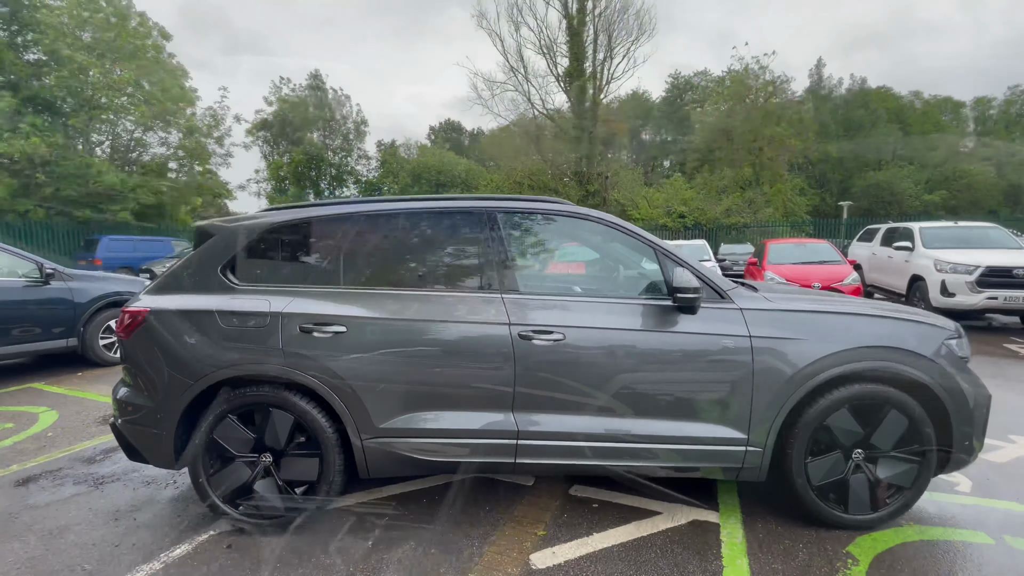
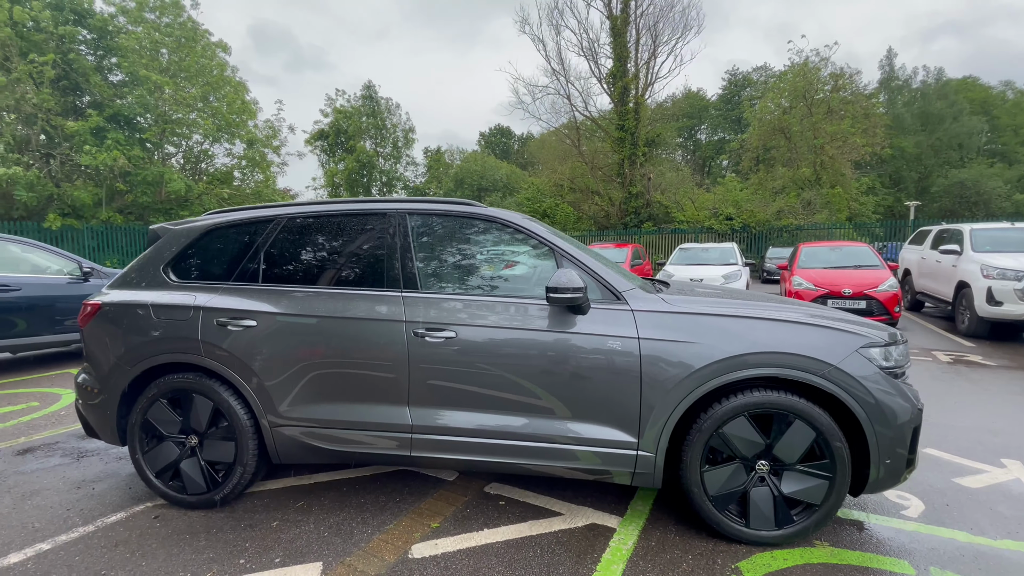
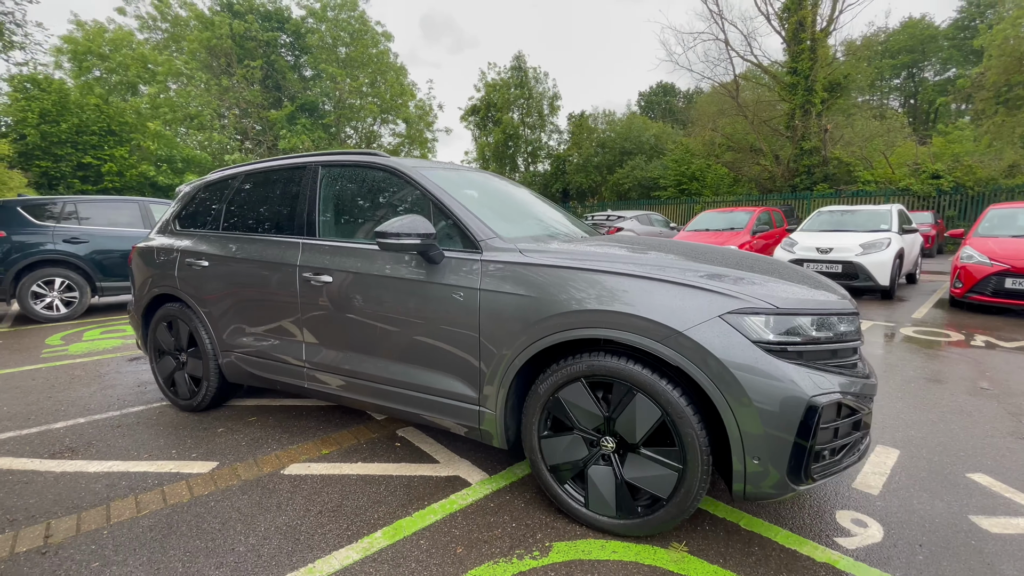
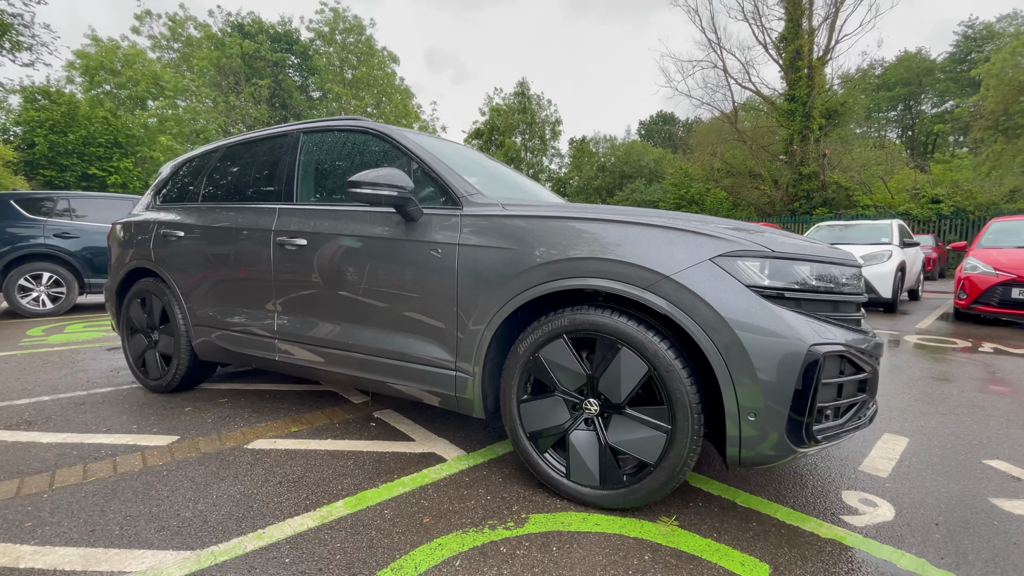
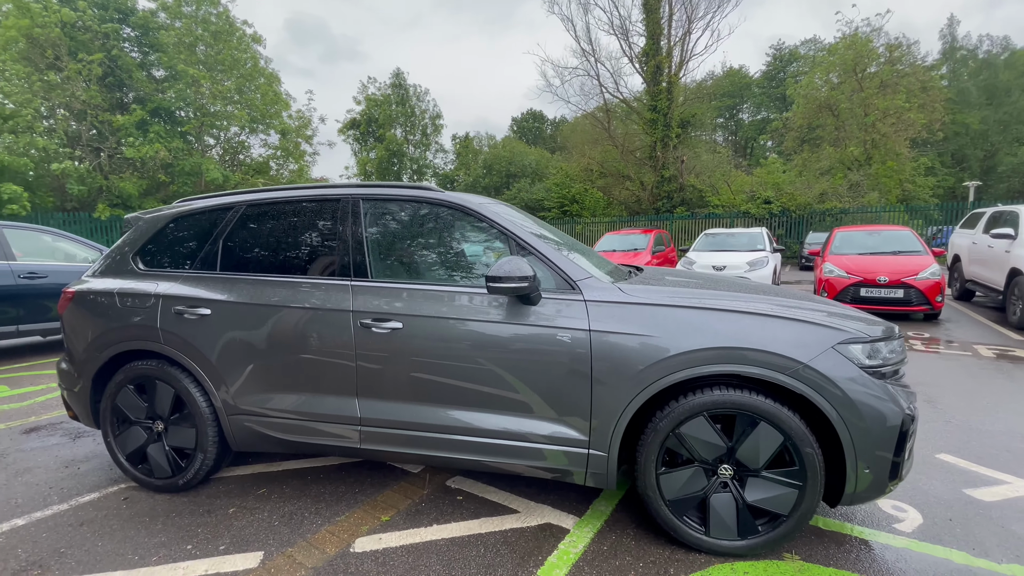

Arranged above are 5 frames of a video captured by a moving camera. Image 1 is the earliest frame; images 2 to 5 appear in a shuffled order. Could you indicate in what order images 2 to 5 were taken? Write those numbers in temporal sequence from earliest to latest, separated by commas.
2, 5, 3, 4
